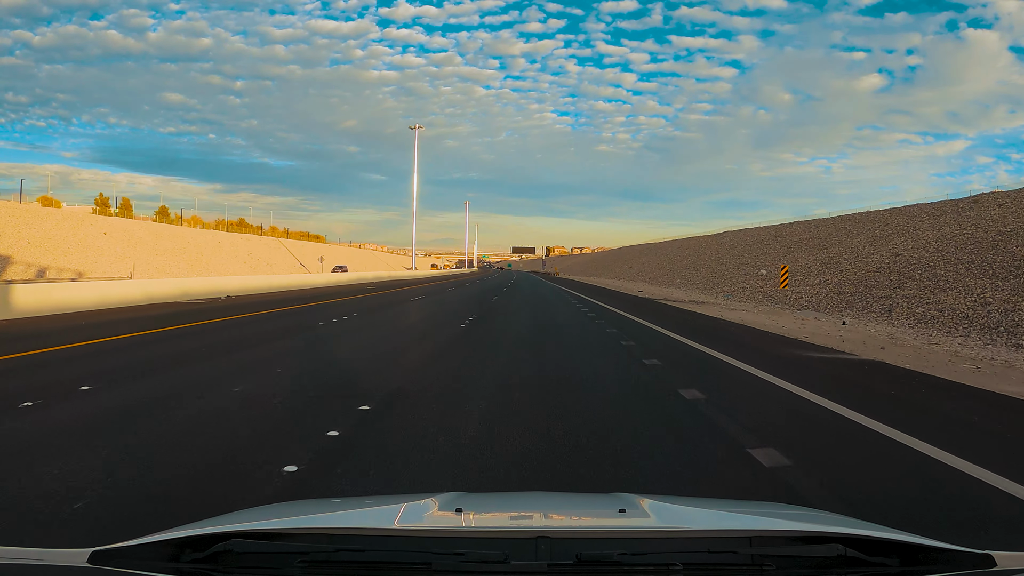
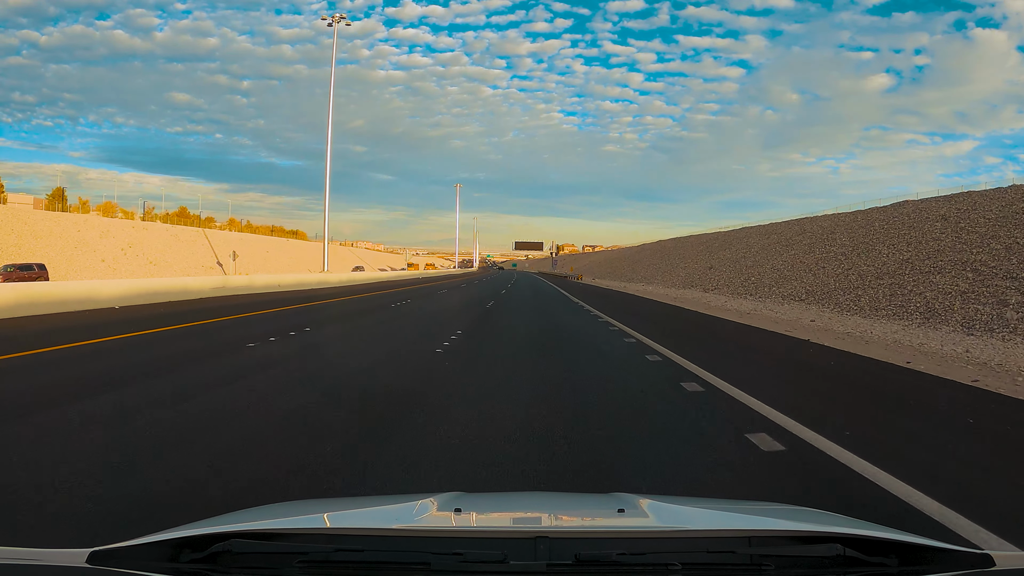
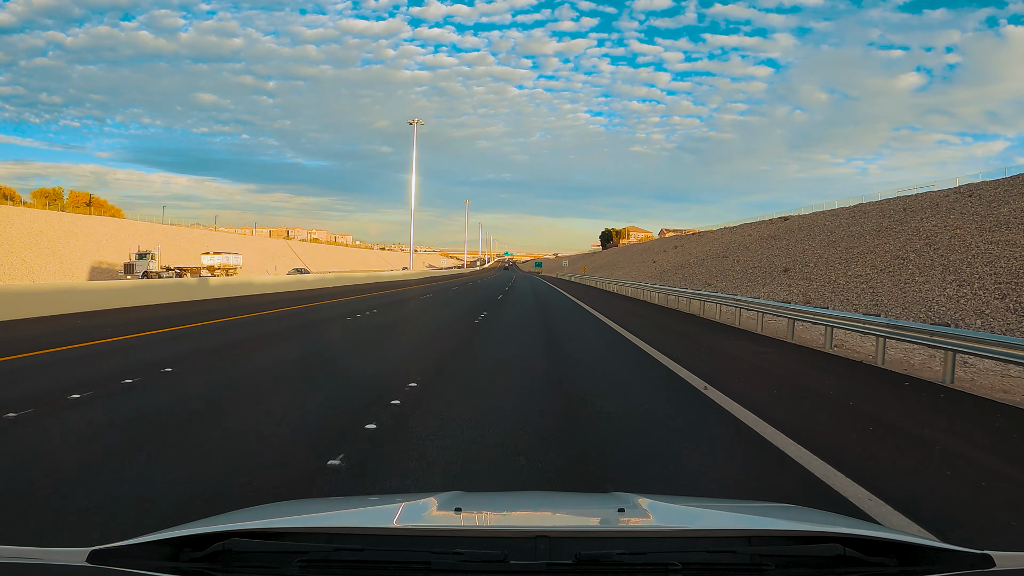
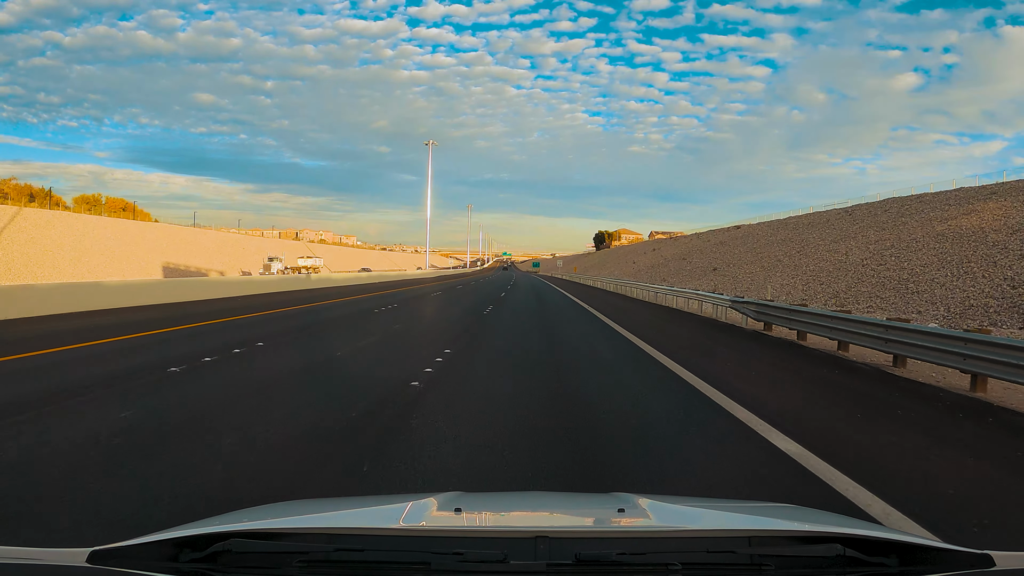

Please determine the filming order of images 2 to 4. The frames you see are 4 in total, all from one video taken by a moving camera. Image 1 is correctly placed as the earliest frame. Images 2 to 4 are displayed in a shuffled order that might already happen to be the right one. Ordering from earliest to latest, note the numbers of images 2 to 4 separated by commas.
2, 4, 3
